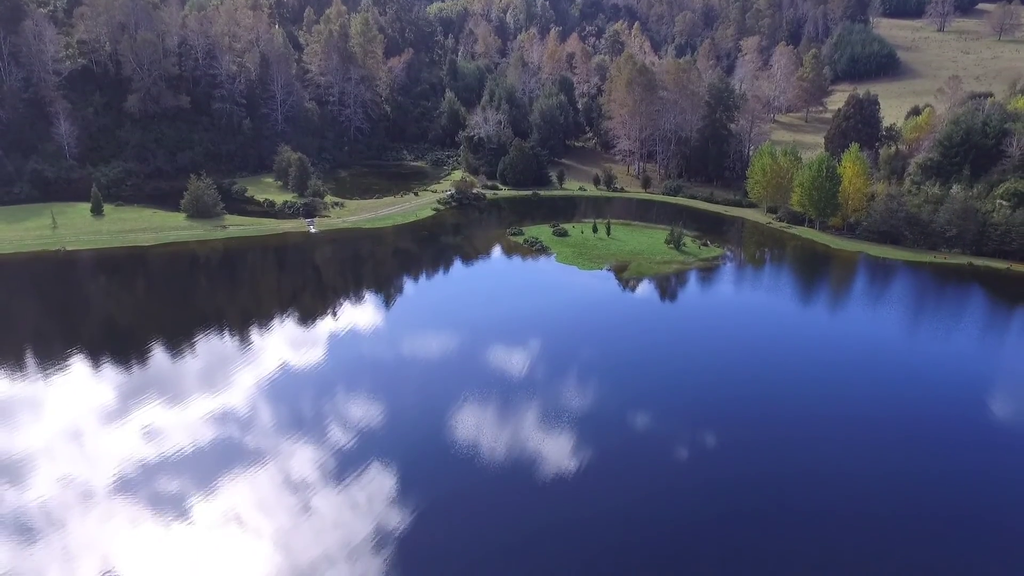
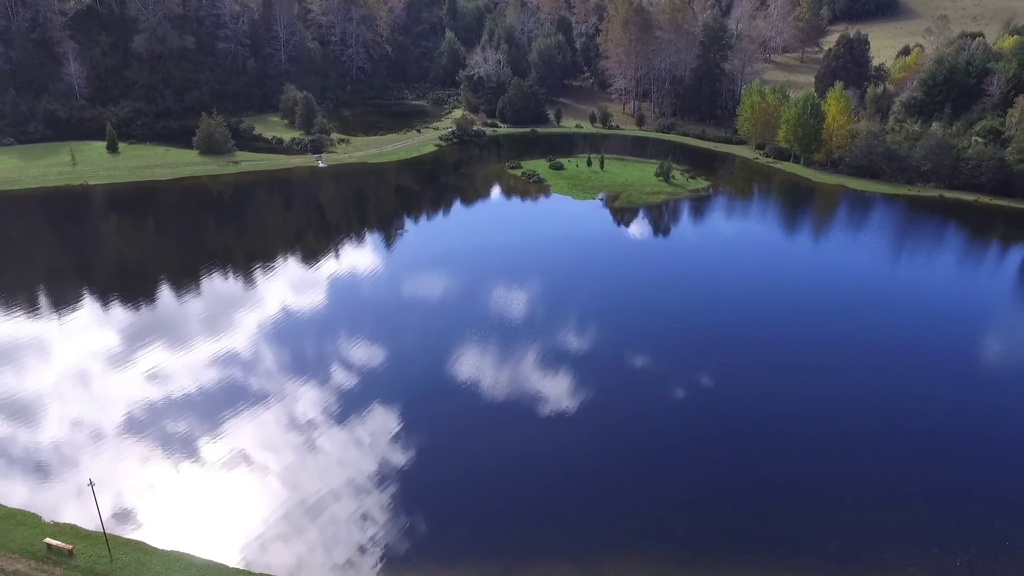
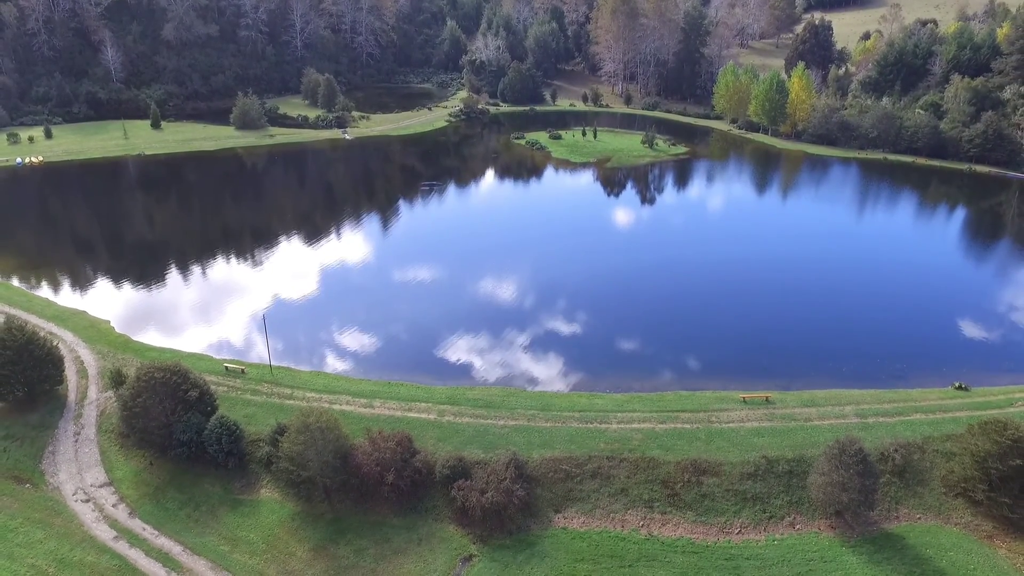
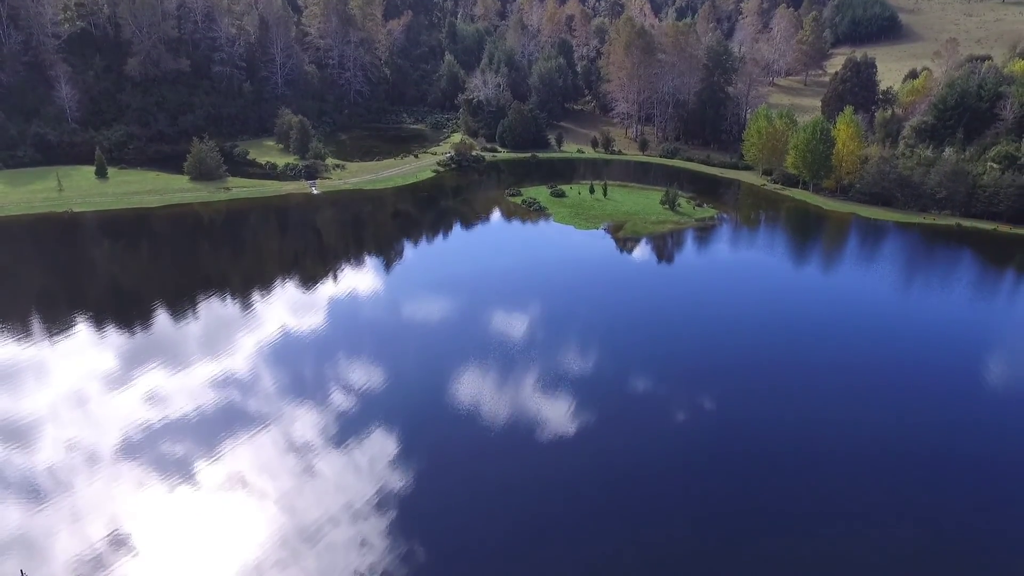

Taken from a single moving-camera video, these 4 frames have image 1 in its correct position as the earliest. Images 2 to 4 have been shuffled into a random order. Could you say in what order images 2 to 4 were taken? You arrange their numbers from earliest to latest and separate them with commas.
4, 2, 3
